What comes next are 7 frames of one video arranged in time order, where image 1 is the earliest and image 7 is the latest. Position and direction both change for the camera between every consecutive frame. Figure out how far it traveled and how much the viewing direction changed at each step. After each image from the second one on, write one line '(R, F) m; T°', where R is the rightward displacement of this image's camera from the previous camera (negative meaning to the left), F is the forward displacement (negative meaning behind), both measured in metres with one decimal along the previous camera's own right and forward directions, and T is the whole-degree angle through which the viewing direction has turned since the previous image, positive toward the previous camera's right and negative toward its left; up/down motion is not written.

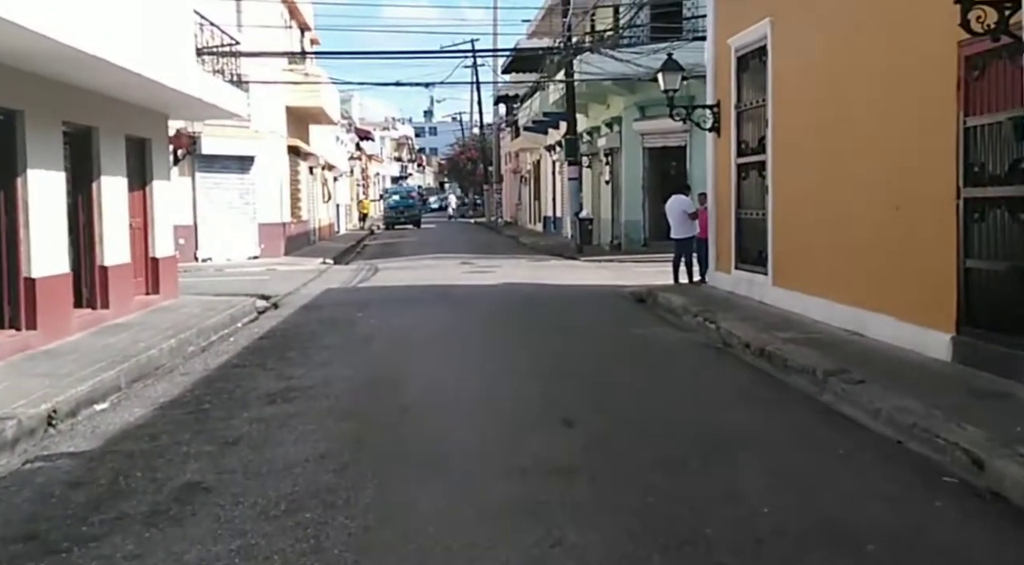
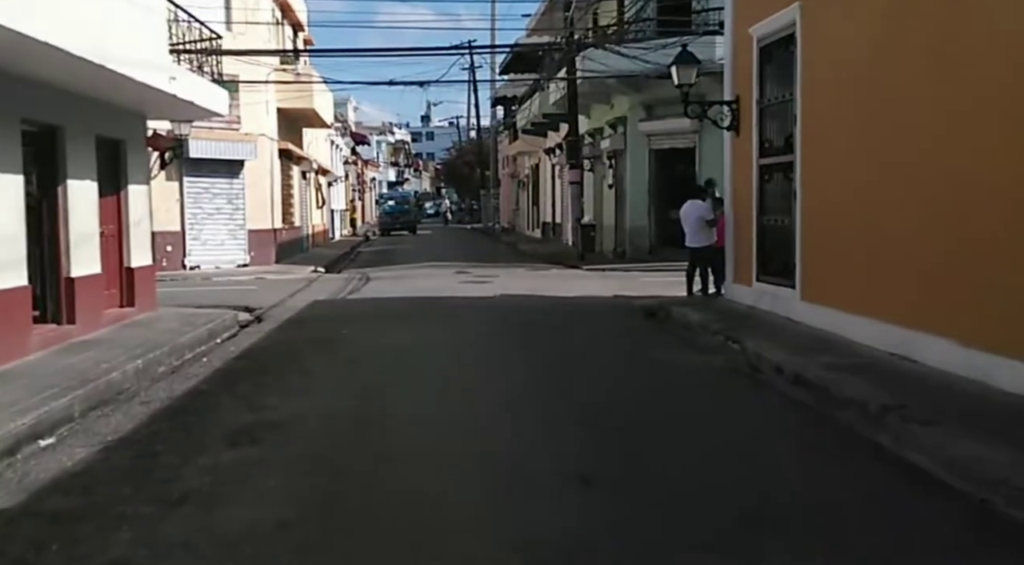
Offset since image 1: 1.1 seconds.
(0.0, +1.3) m; 0°
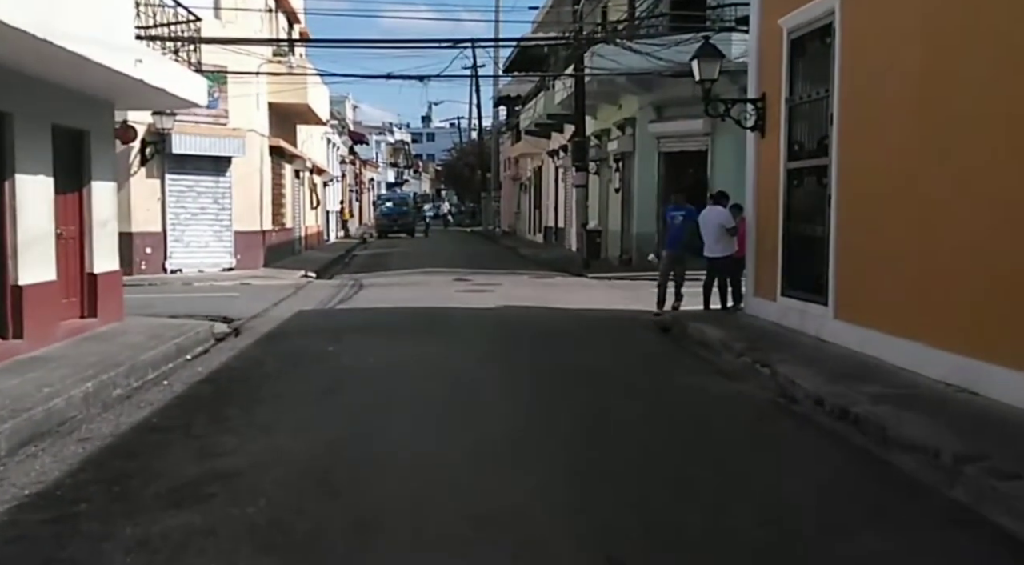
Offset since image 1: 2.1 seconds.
(-0.1, +1.5) m; 0°
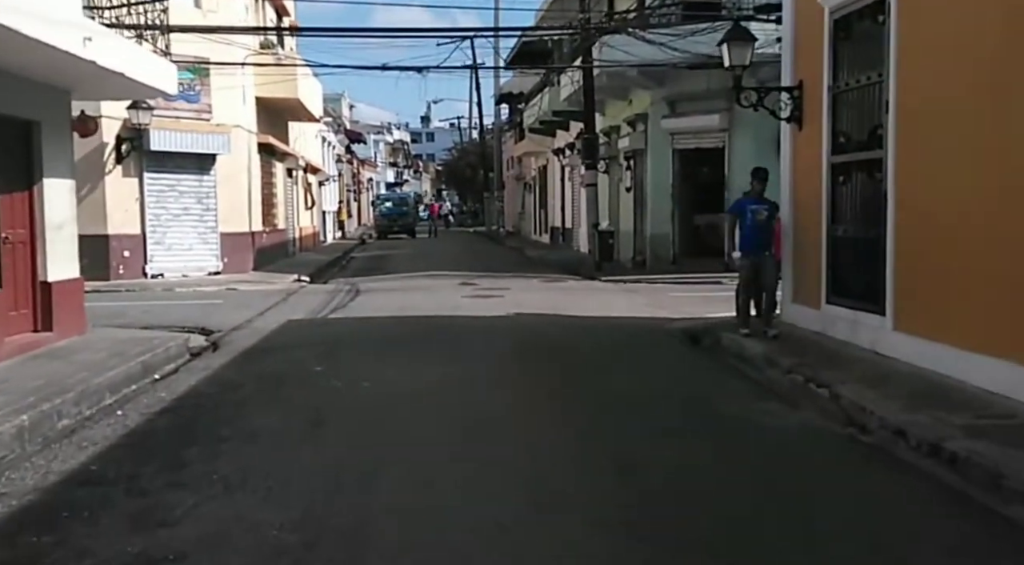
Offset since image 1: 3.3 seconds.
(-0.1, +1.7) m; 0°
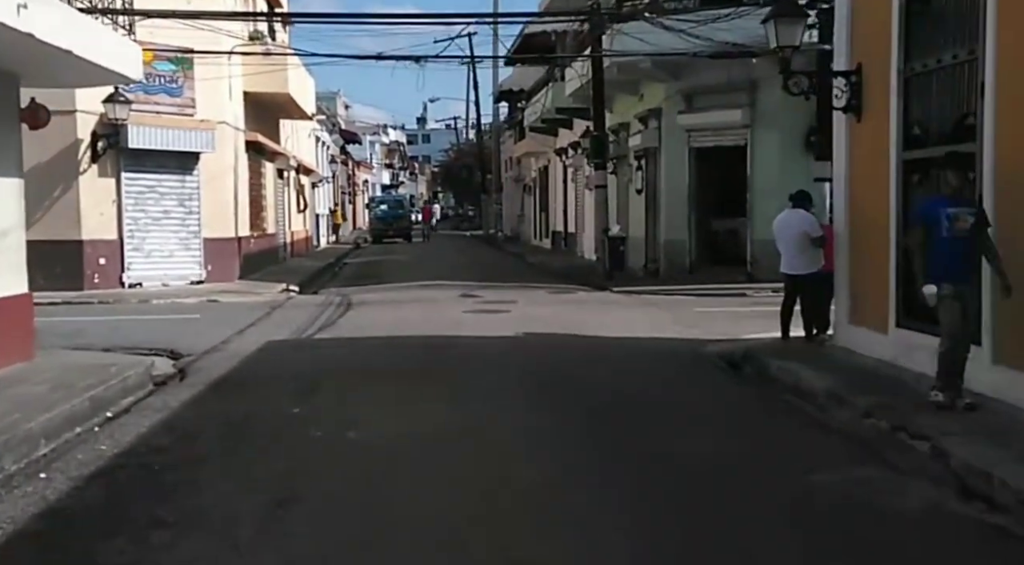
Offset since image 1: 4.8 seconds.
(-0.2, +1.9) m; 0°
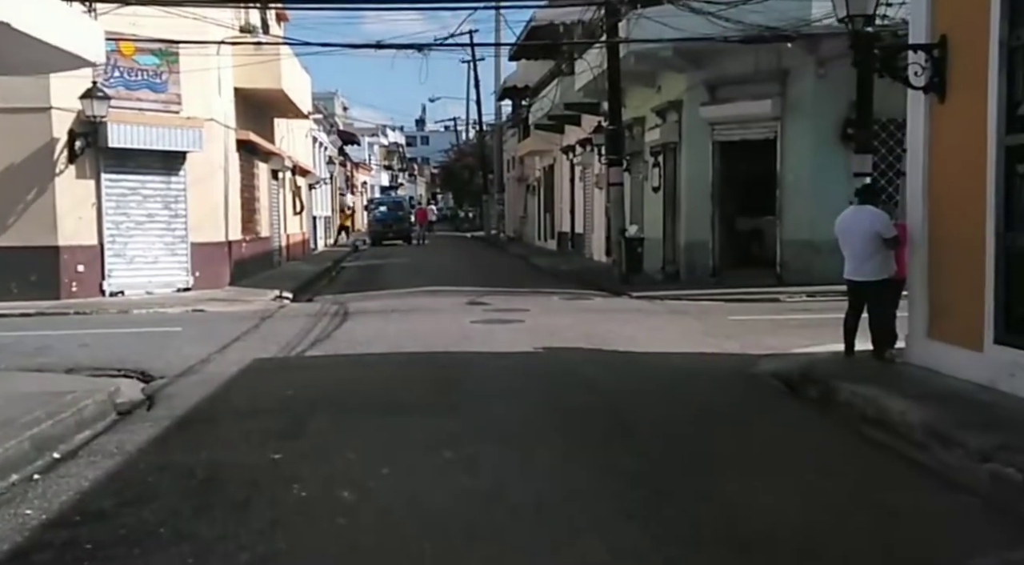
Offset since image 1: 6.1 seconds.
(-0.2, +1.8) m; 0°
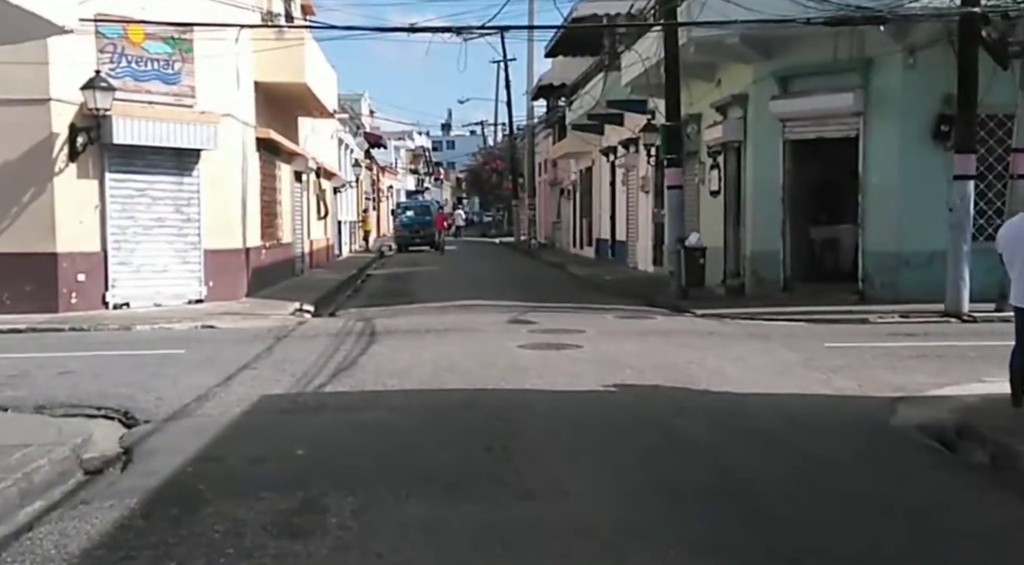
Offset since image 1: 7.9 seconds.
(-0.4, +2.4) m; -1°
